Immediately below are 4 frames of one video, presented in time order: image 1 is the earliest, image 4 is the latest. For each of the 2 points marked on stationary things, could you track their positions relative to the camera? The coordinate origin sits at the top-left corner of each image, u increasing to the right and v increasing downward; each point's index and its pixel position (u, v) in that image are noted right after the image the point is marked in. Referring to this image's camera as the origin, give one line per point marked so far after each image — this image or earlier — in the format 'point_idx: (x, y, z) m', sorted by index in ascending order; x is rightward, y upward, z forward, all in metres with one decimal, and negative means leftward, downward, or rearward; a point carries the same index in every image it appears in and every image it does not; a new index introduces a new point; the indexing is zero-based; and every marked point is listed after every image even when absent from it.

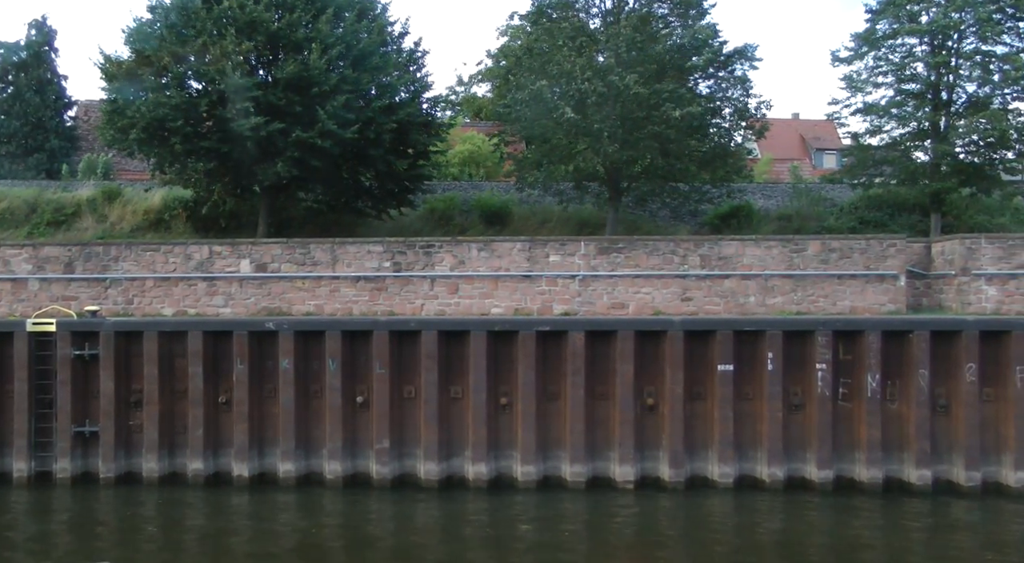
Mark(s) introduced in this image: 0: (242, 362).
0: (-3.9, -1.2, +13.8) m
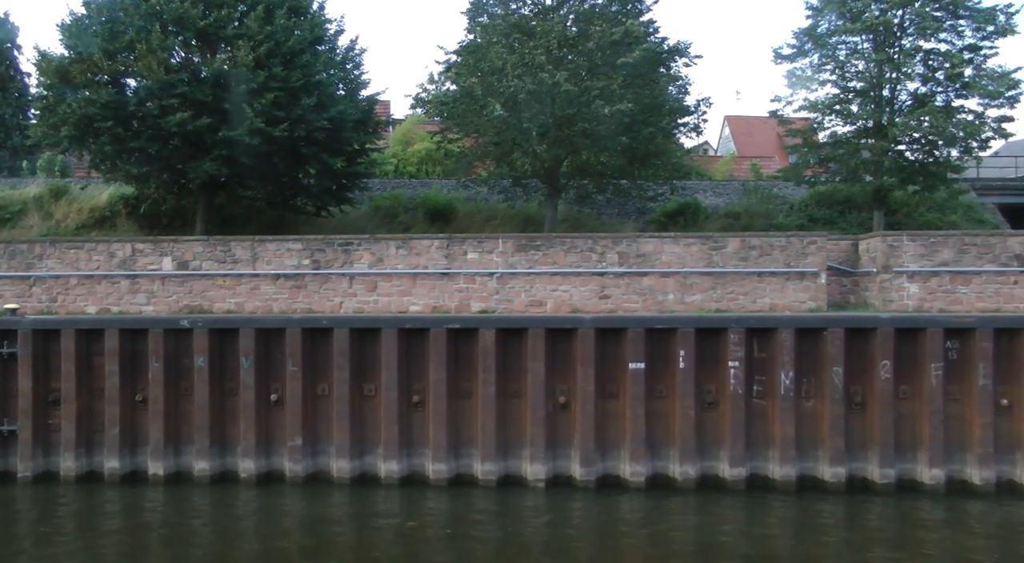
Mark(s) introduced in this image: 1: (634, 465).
0: (-5.0, -1.1, +13.8) m
1: (+1.6, -2.5, +13.0) m
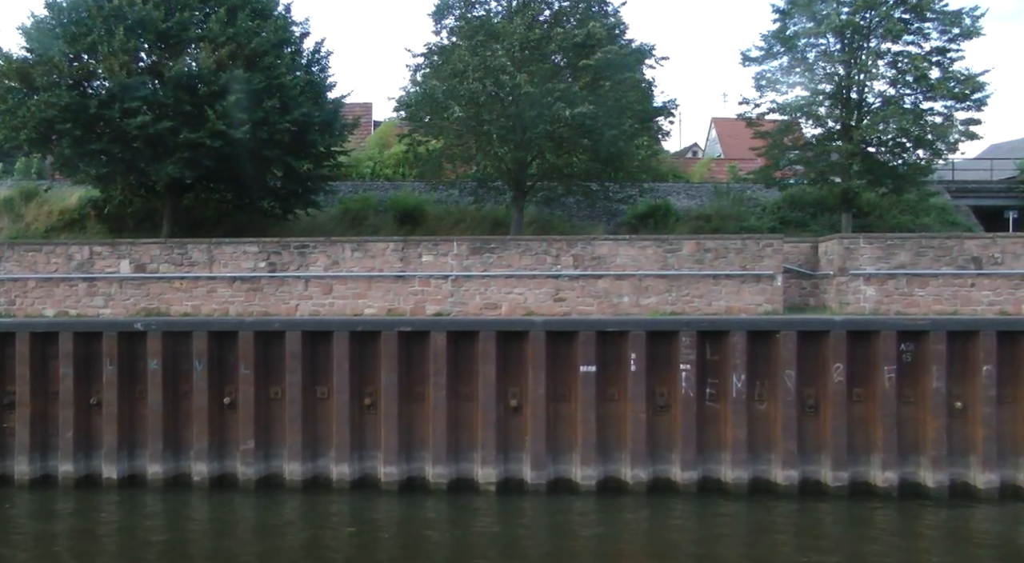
0: (-5.7, -1.2, +13.7) m
1: (+1.0, -2.5, +13.0) m
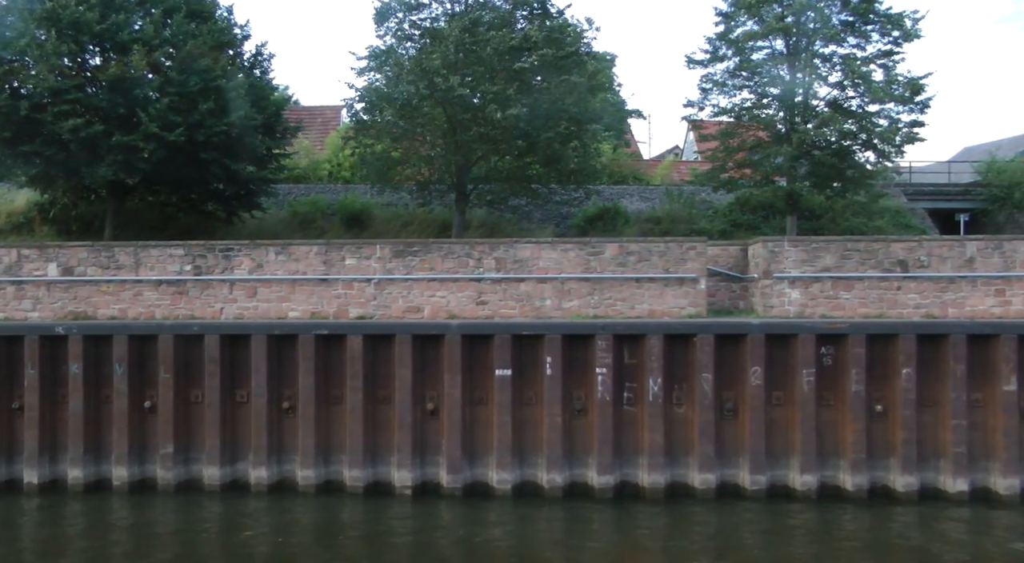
0: (-6.8, -1.2, +13.7) m
1: (-0.1, -2.5, +13.0) m
